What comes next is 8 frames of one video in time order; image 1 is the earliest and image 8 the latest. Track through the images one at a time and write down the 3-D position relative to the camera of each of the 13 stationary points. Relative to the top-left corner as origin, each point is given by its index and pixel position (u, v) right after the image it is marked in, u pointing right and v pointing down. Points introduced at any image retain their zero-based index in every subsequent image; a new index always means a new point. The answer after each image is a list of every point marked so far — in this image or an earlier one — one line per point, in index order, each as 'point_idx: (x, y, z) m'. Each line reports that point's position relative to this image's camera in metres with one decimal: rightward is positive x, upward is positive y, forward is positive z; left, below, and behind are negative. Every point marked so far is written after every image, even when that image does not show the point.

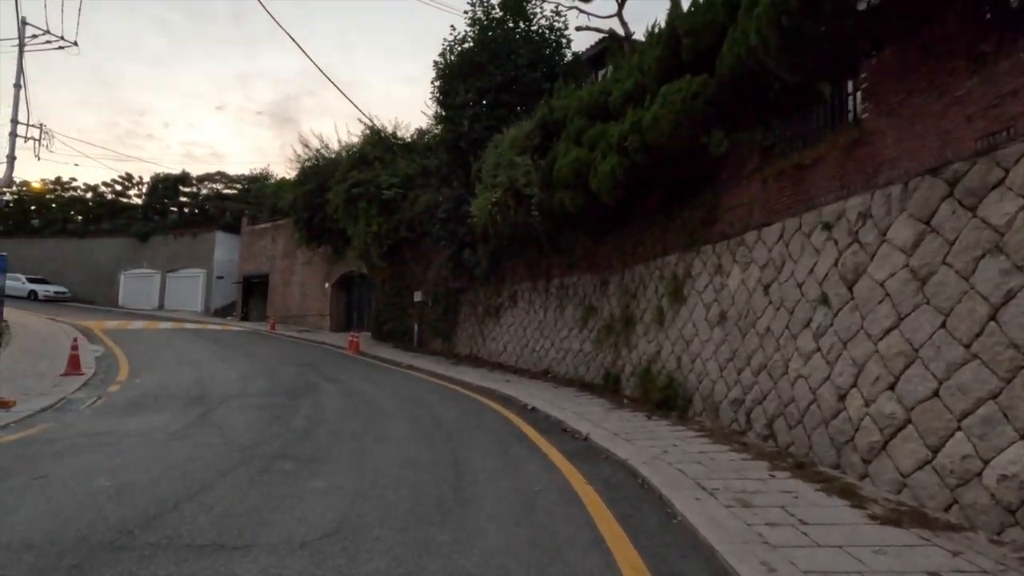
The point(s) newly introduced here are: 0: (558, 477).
0: (+0.6, -2.7, +7.6) m
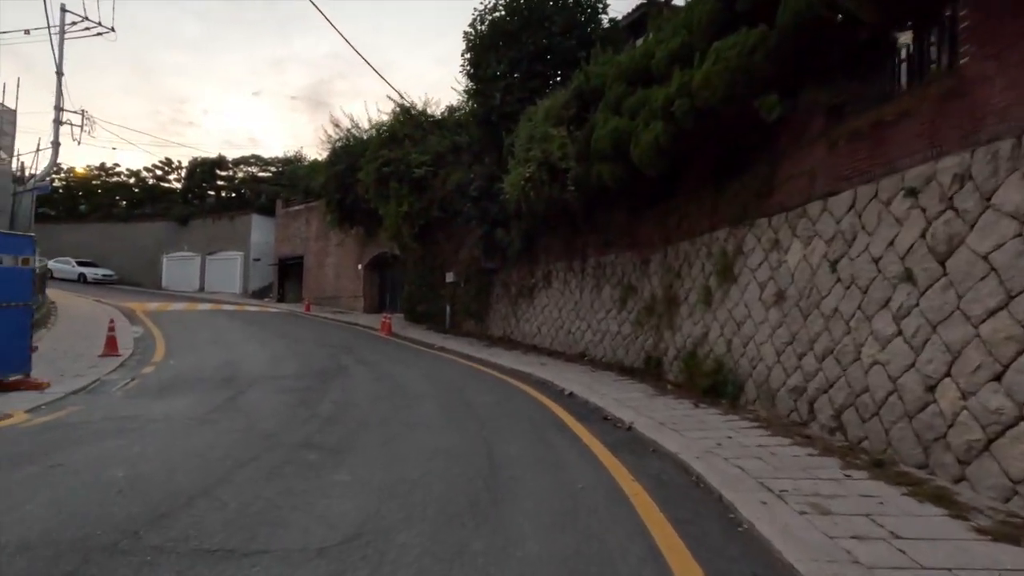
0: (+1.2, -2.4, +6.9) m
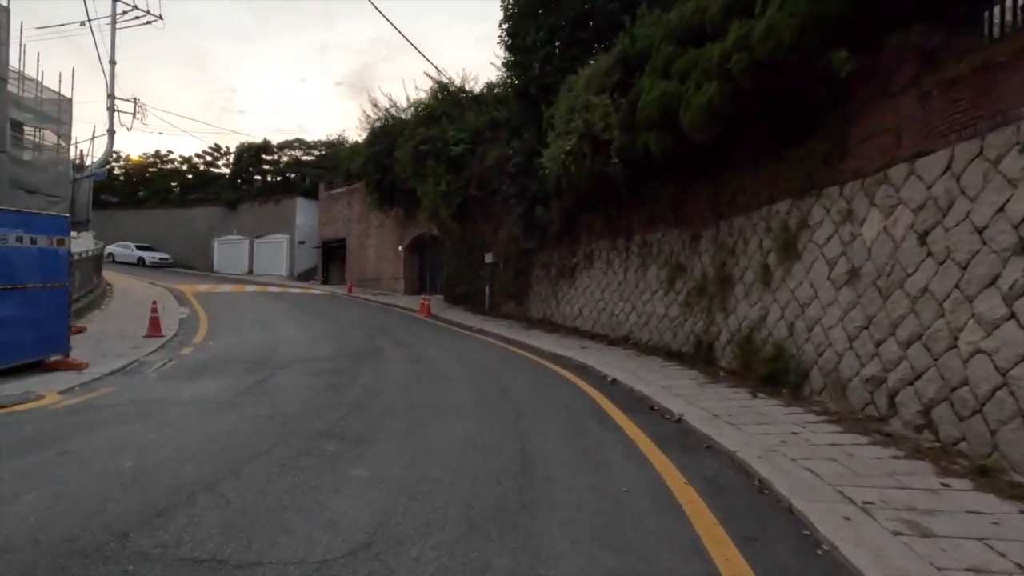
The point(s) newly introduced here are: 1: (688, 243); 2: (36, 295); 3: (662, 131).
0: (+1.6, -2.1, +6.1) m
1: (+4.9, +1.3, +15.0) m
2: (-9.9, -0.2, +10.9) m
3: (+3.8, +4.0, +13.6) m
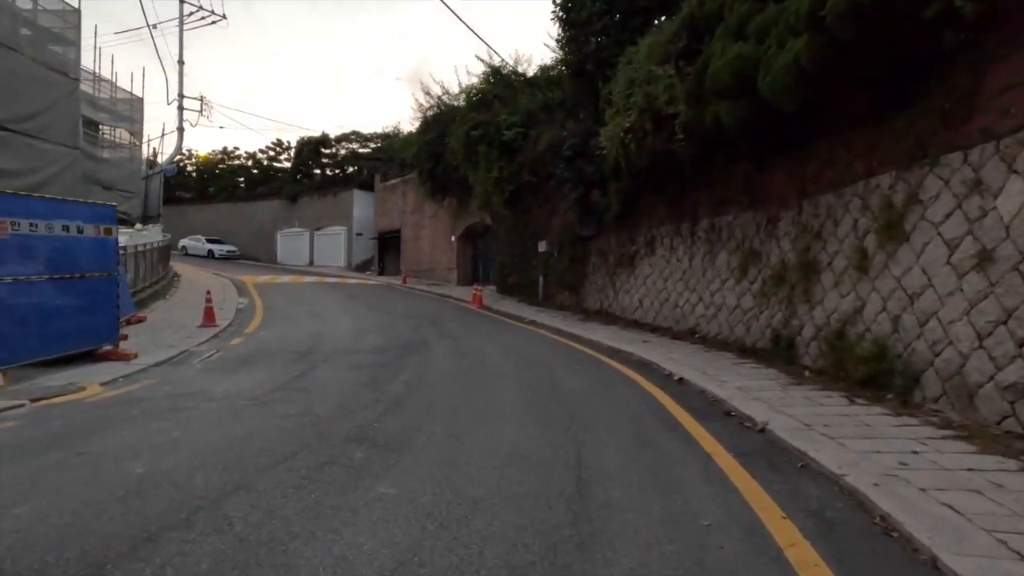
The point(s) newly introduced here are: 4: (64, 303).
0: (+2.1, -2.0, +5.0) m
1: (+6.3, +1.6, +13.4) m
2: (-8.8, +0.1, +10.9) m
3: (+5.1, +4.3, +12.1) m
4: (-8.9, -0.3, +10.4) m
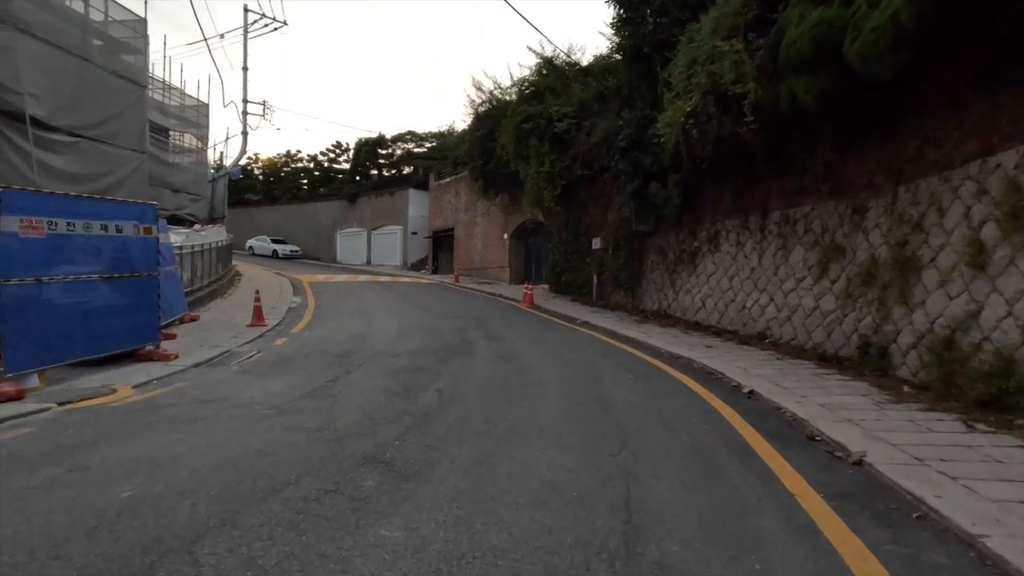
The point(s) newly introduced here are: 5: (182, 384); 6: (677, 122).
0: (+2.3, -2.0, +3.8) m
1: (+7.4, +1.6, +11.8) m
2: (-7.9, +0.1, +10.8) m
3: (+6.0, +4.3, +10.6) m
4: (-8.0, -0.3, +10.4) m
5: (-5.6, -1.7, +9.2) m
6: (+4.6, +4.6, +14.9) m
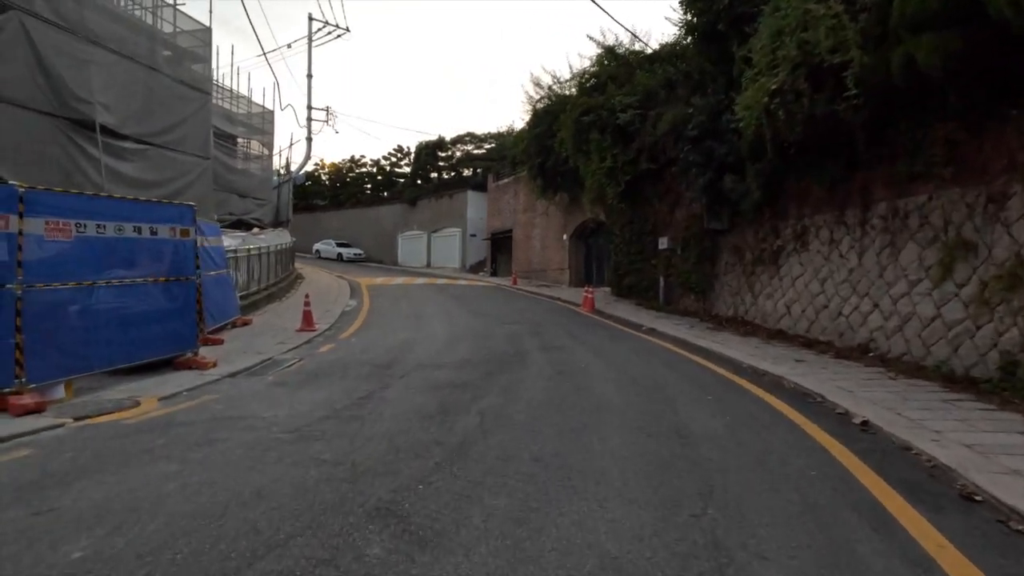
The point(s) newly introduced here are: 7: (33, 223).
0: (+2.5, -2.1, +2.3) m
1: (+8.5, +1.5, +9.6) m
2: (-6.9, 0.0, +10.4) m
3: (+7.0, +4.2, +8.6) m
4: (-7.0, -0.4, +10.0) m
5: (-4.8, -1.7, +8.5) m
6: (+6.0, +4.5, +13.0) m
7: (-7.5, +1.0, +8.3) m
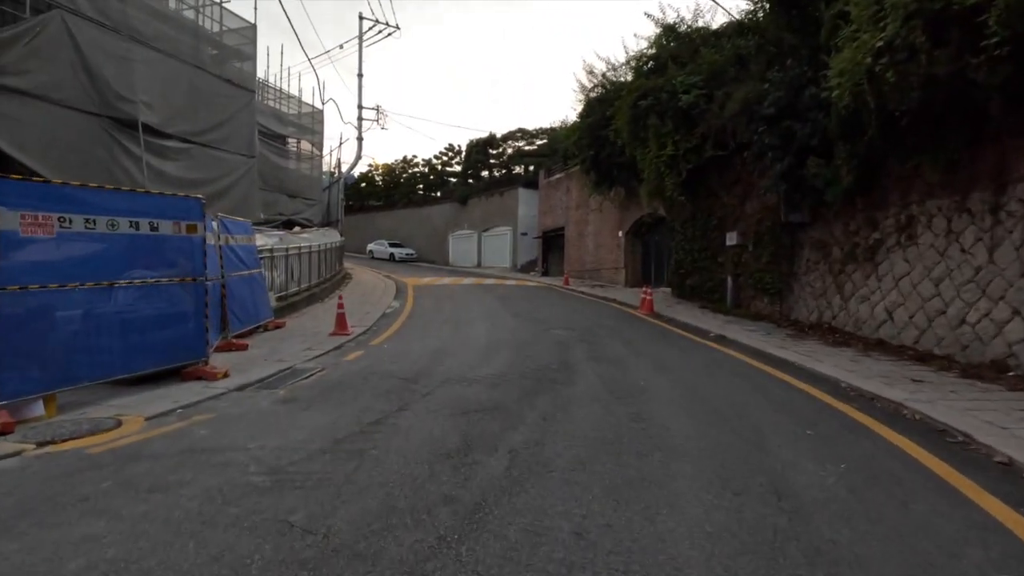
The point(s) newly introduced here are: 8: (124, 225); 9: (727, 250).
0: (+2.4, -2.1, +0.4) m
1: (+9.1, +1.4, +7.1) m
2: (-6.1, -0.1, +9.4) m
3: (+7.5, +4.1, +6.3) m
4: (-6.3, -0.4, +9.1) m
5: (-4.2, -1.8, +7.4) m
6: (+7.0, +4.4, +10.7) m
7: (-6.9, +1.0, +7.4) m
8: (-6.3, +1.1, +9.0) m
9: (+7.8, +1.4, +19.4) m
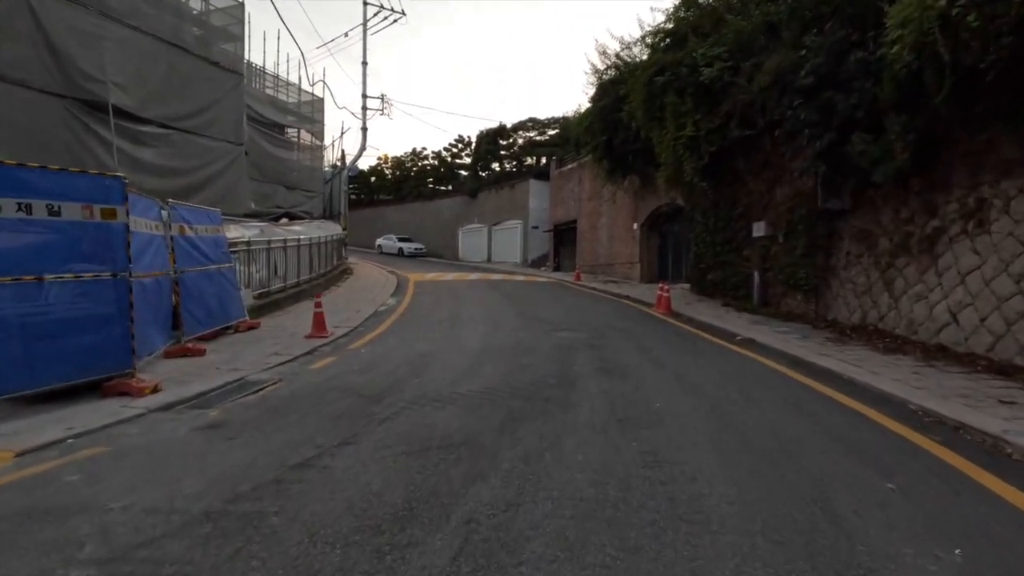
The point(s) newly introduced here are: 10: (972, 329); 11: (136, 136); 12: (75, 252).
0: (+1.9, -2.1, -1.4) m
1: (+8.8, +1.5, +5.1) m
2: (-6.3, 0.0, +7.9) m
3: (+7.2, +4.1, +4.2) m
4: (-6.5, -0.4, +7.5) m
5: (-4.5, -1.8, +5.7) m
6: (+6.8, +4.5, +8.7) m
7: (-7.2, +1.0, +5.8) m
8: (-6.5, +1.1, +7.4) m
9: (+7.9, +1.5, +17.4) m
10: (+8.9, -0.8, +10.3) m
11: (-12.9, +5.2, +18.3) m
12: (-6.3, +0.5, +8.0) m
